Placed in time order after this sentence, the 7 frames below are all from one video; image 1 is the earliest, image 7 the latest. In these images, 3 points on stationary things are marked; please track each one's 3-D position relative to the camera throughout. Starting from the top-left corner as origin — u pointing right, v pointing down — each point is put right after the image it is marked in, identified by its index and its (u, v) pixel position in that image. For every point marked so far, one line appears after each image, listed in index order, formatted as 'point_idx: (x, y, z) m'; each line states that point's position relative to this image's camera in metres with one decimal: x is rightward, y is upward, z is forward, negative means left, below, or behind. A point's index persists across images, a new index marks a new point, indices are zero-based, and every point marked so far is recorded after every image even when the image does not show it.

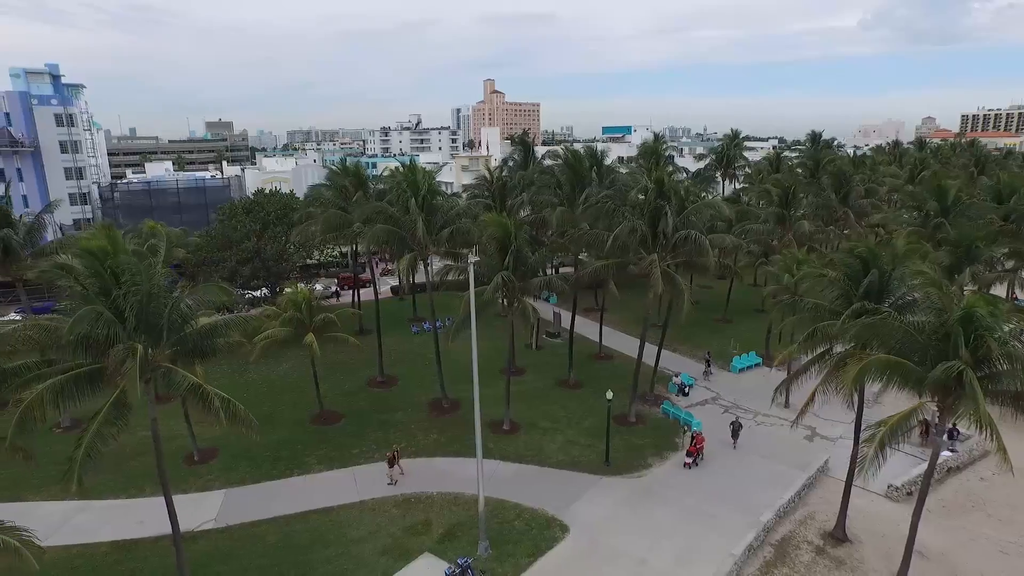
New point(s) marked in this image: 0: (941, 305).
0: (+8.3, -0.3, +12.3) m
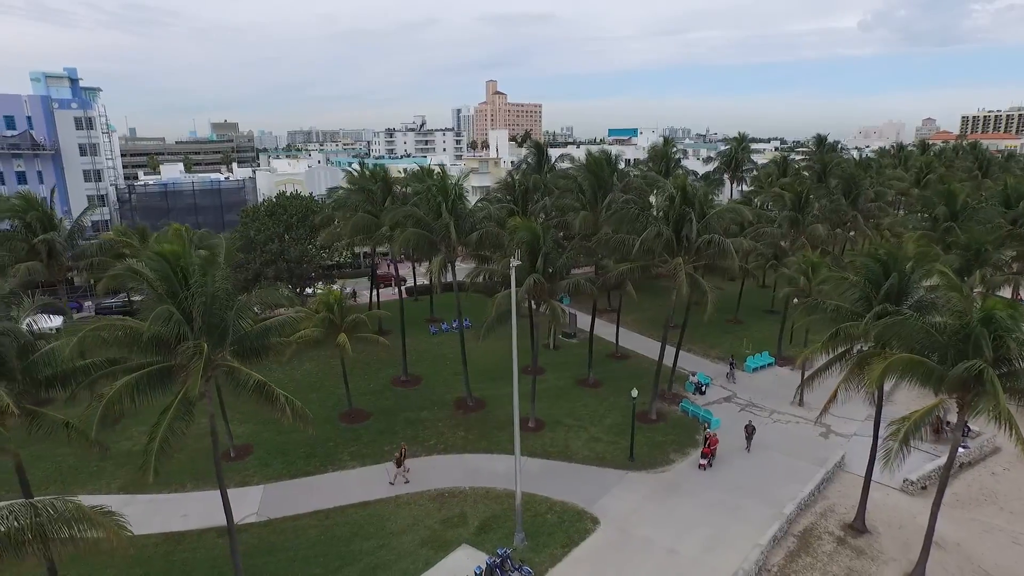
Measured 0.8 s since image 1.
0: (+9.2, -0.4, +13.0) m
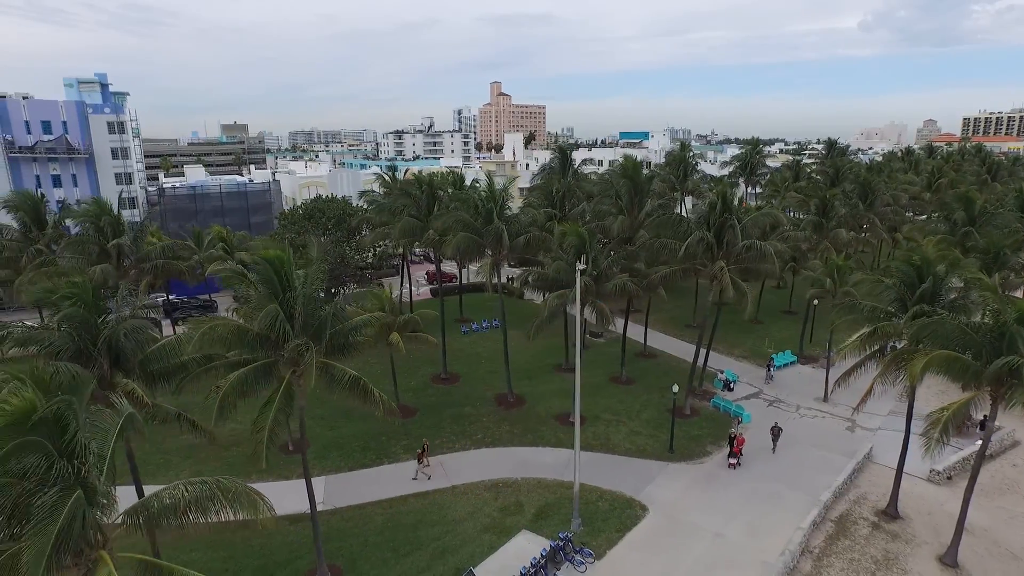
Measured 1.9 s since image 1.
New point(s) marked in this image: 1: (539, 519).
0: (+10.7, -0.4, +14.2) m
1: (+0.7, -6.3, +17.5) m
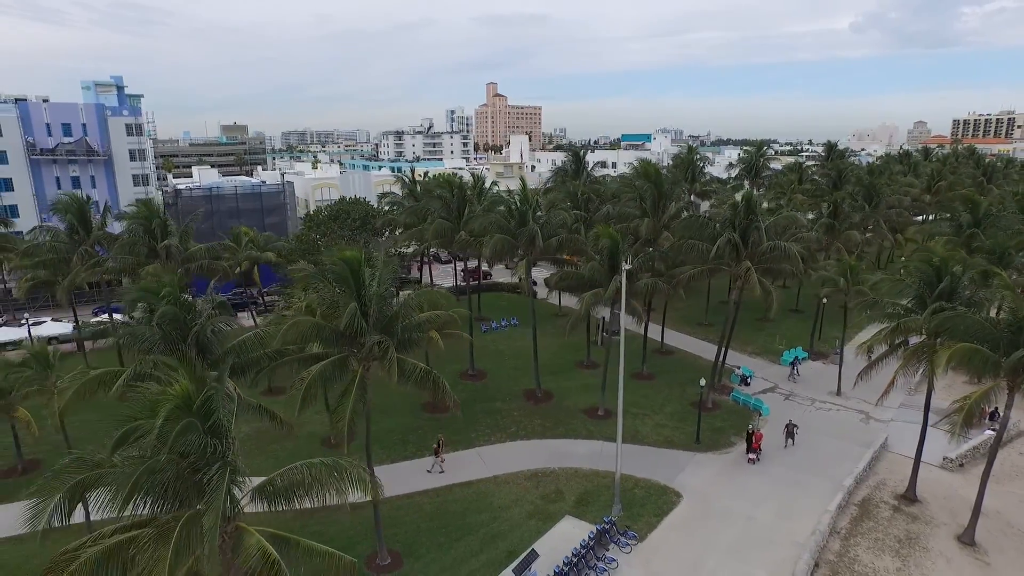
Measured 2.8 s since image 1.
0: (+12.0, -0.4, +15.4) m
1: (+2.0, -6.3, +18.6) m
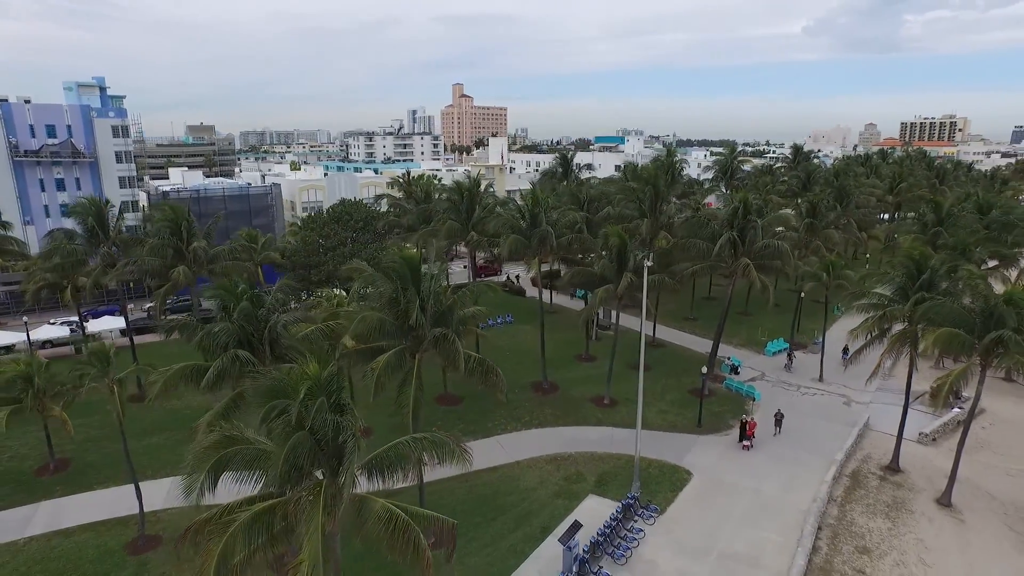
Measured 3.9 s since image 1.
0: (+12.9, -0.2, +17.5) m
1: (+2.8, -6.1, +20.1) m
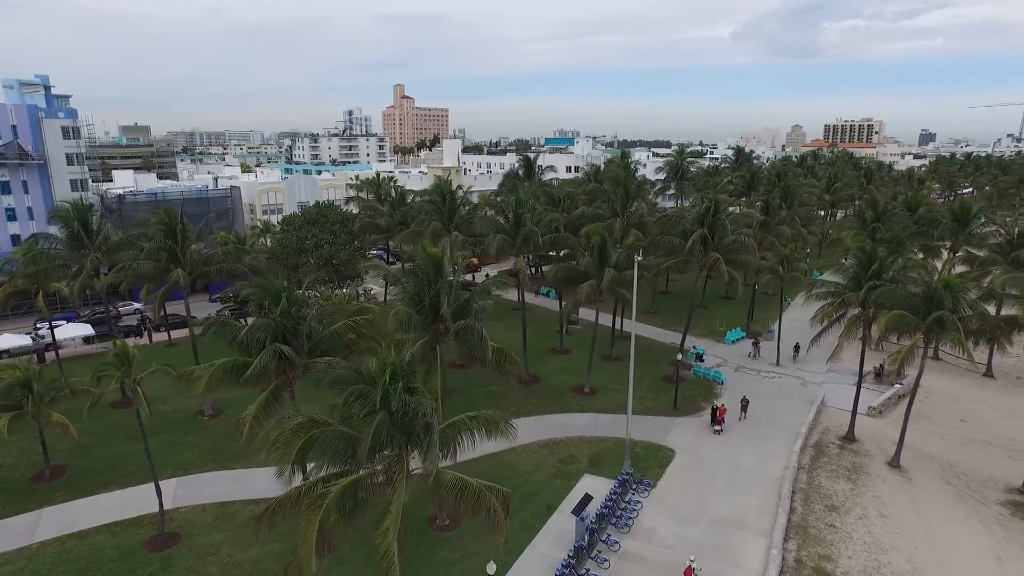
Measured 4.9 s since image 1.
0: (+12.9, +0.2, +20.1) m
1: (+2.8, -6.0, +21.7) m
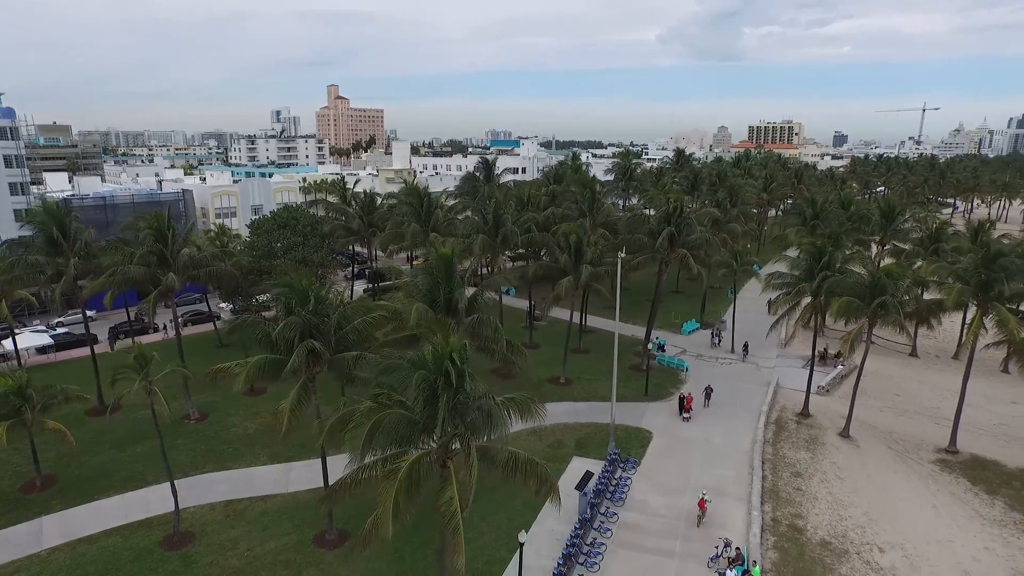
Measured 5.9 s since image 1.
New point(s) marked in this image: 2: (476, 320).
0: (+12.7, +0.6, +22.8) m
1: (+2.5, -5.8, +23.3) m
2: (-1.1, -0.8, +17.5) m
